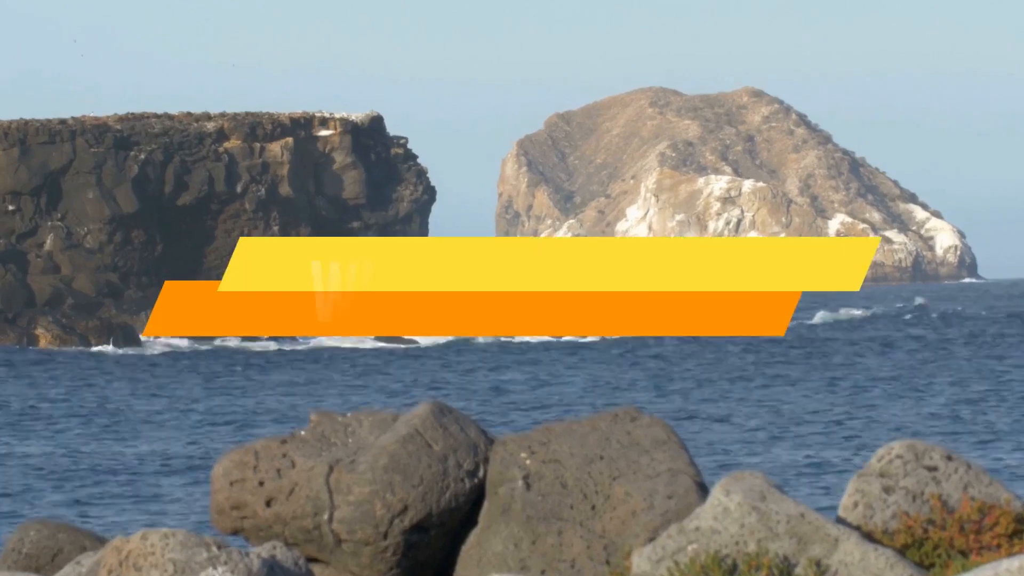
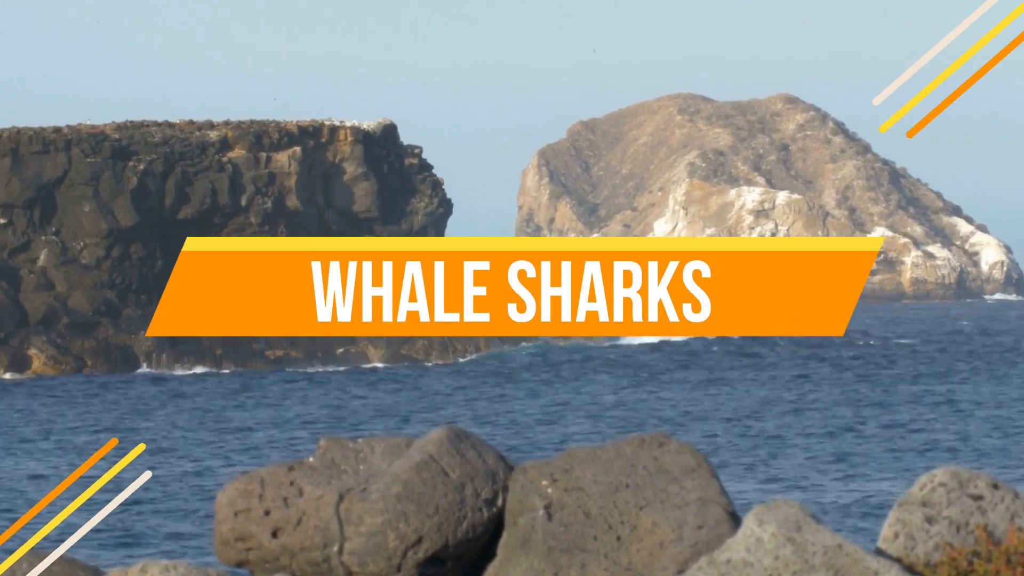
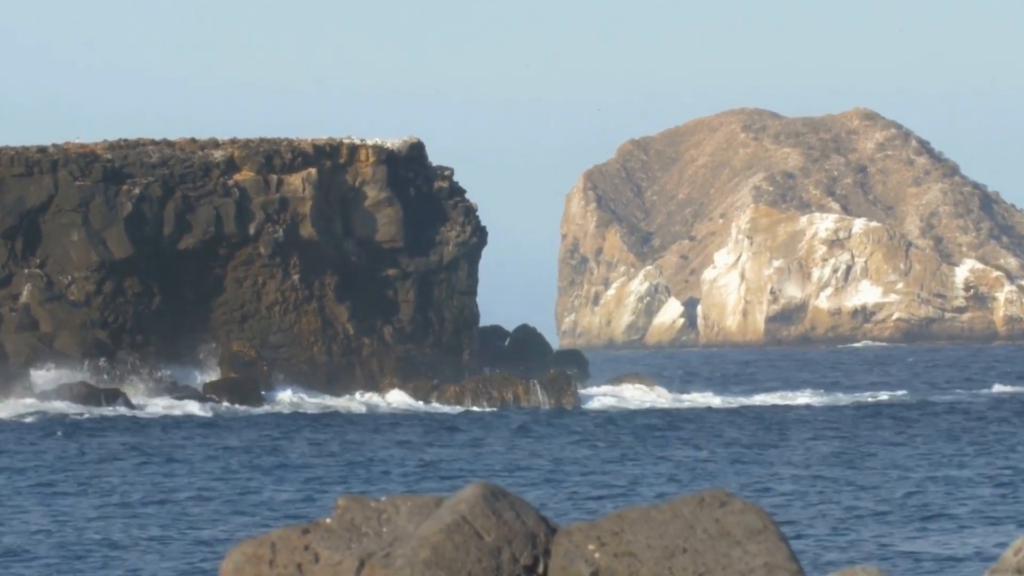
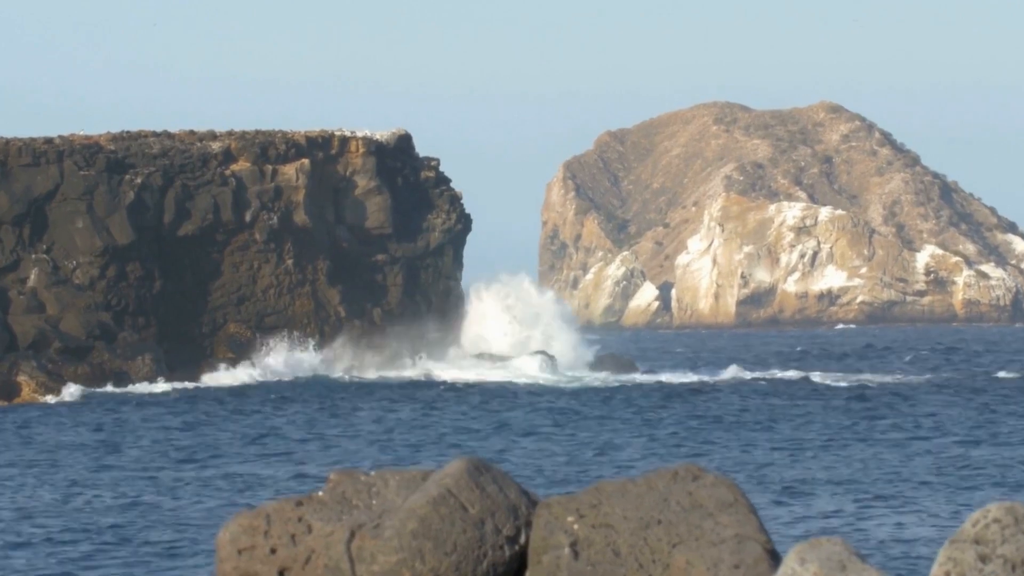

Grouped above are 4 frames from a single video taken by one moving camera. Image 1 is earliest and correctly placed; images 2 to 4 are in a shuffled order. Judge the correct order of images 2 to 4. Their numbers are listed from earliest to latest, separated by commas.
2, 4, 3
